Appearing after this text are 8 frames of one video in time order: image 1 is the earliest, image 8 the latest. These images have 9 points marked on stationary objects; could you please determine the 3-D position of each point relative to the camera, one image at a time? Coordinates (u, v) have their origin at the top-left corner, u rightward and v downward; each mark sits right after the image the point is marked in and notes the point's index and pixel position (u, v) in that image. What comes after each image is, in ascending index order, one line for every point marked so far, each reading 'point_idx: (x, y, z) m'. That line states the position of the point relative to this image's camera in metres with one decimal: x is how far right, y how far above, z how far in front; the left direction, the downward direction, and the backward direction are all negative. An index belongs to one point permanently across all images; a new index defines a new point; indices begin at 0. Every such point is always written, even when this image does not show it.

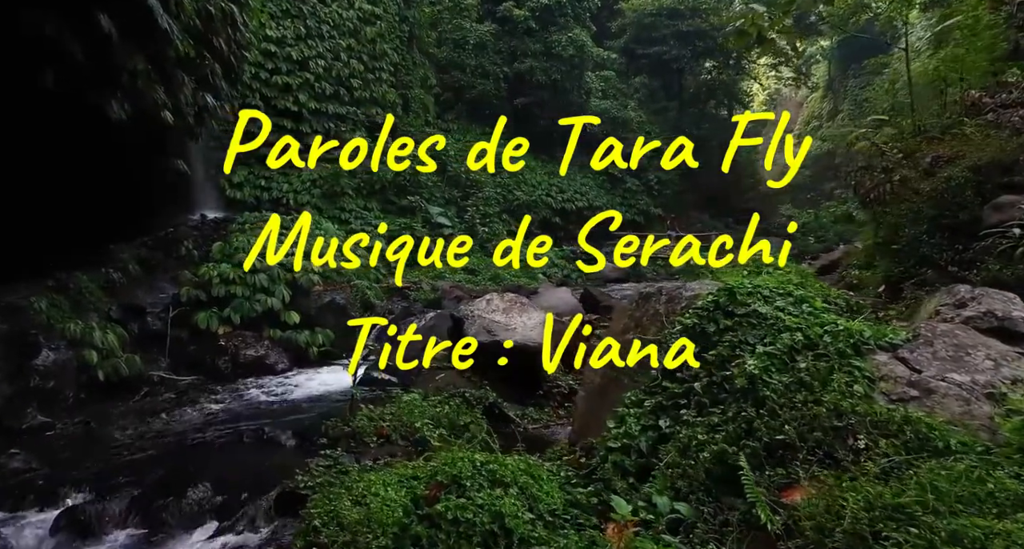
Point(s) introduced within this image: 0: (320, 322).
0: (-2.8, -0.7, +8.7) m
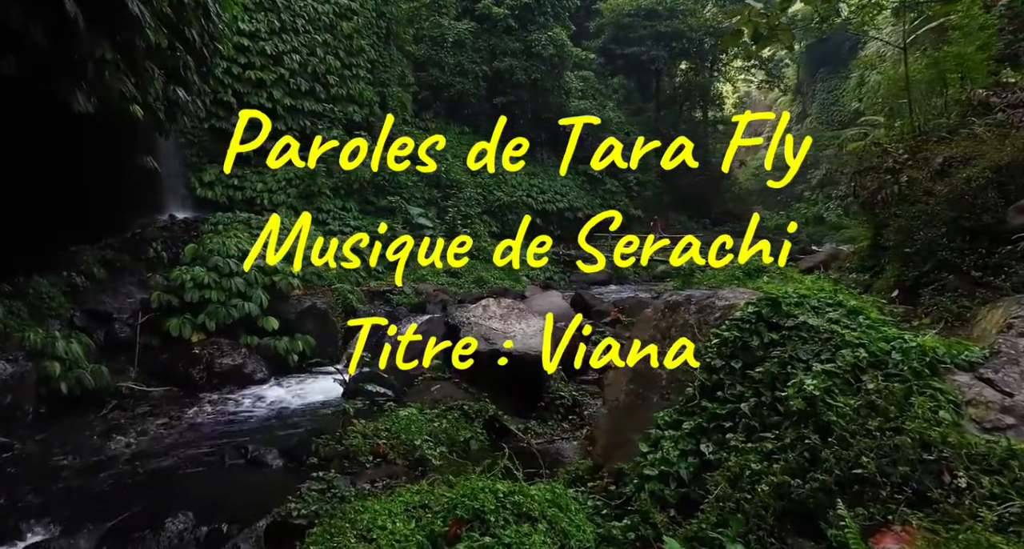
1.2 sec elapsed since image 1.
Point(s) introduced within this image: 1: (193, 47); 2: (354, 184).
0: (-3.0, -0.7, +8.3) m
1: (-4.2, +3.0, +7.7) m
2: (-3.6, +2.1, +13.6) m
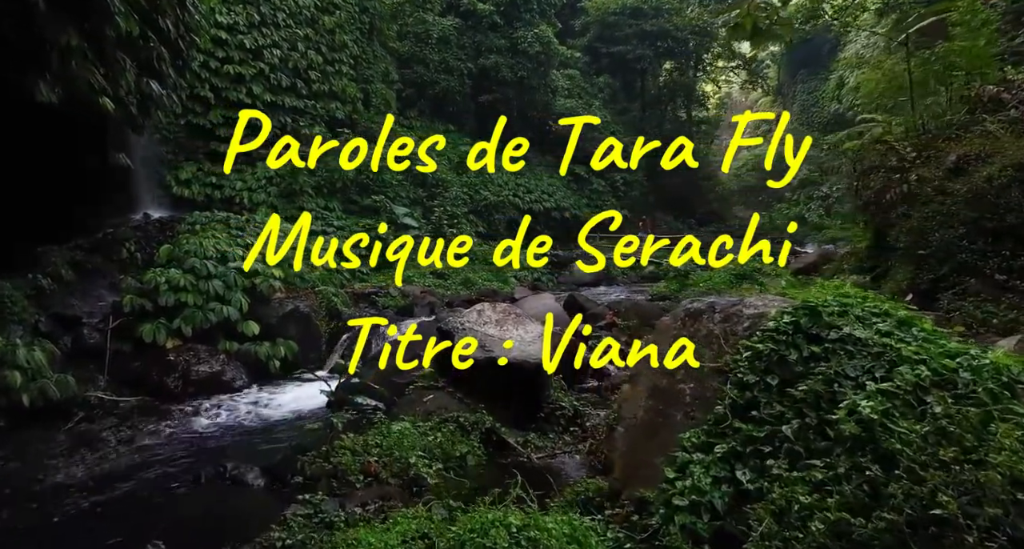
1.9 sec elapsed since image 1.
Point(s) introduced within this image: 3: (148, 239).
0: (-3.1, -0.8, +7.9) m
1: (-4.3, +2.9, +7.3) m
2: (-3.9, +2.1, +13.2) m
3: (-5.4, +0.5, +8.8) m
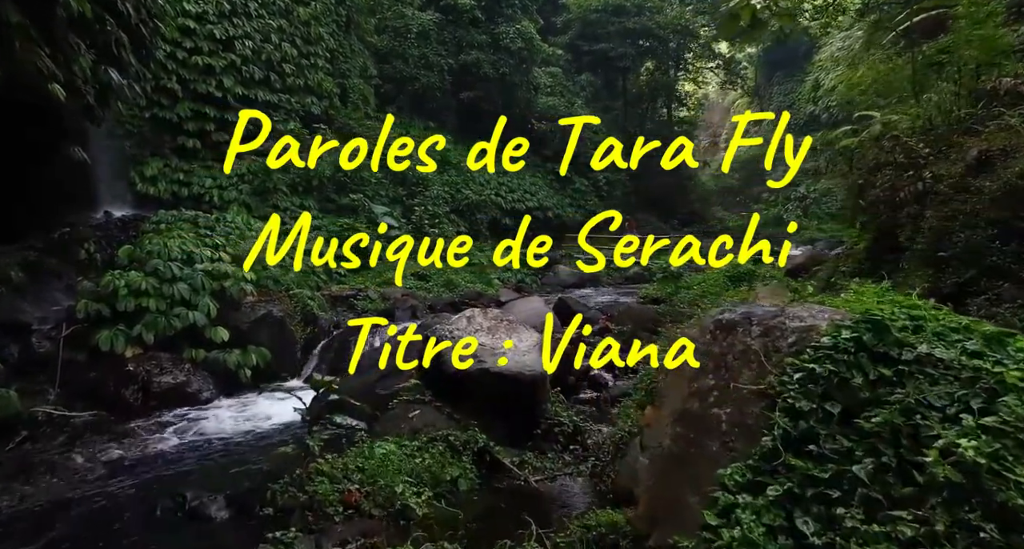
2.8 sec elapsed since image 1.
0: (-3.2, -0.8, +7.4) m
1: (-4.4, +2.9, +6.8) m
2: (-4.2, +2.0, +12.6) m
3: (-5.5, +0.5, +8.2) m
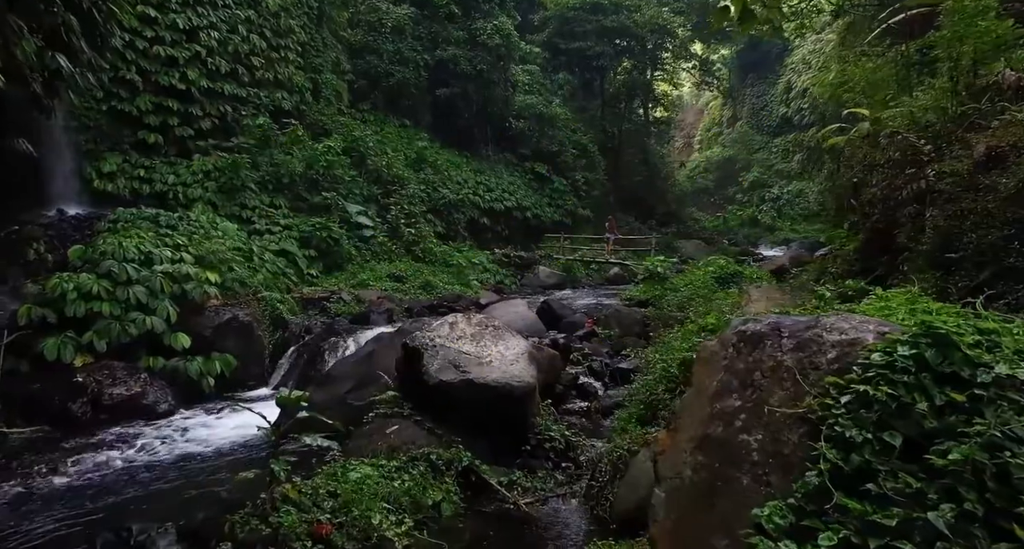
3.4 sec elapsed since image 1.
0: (-3.4, -0.8, +6.9) m
1: (-4.6, +2.9, +6.3) m
2: (-4.7, +2.0, +12.1) m
3: (-5.8, +0.5, +7.6) m
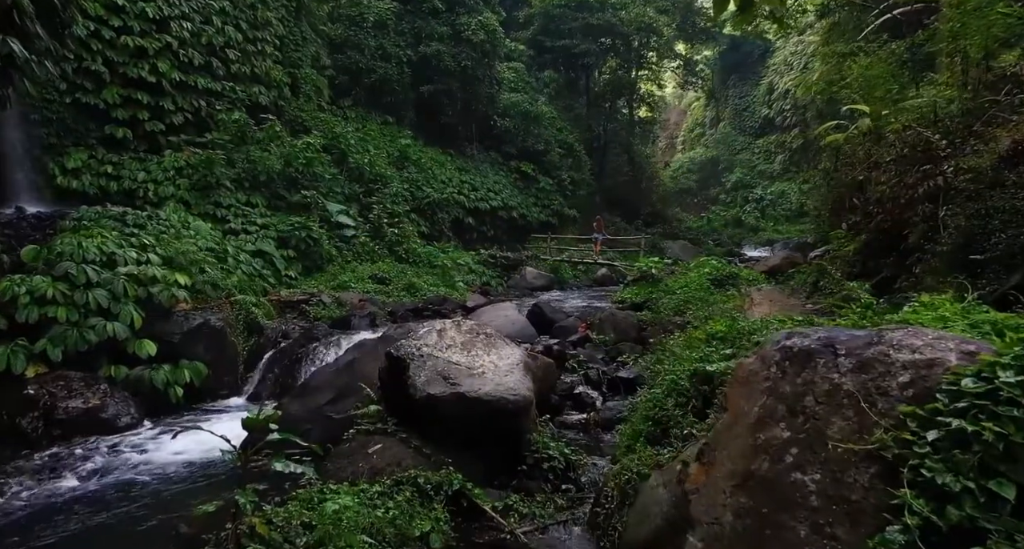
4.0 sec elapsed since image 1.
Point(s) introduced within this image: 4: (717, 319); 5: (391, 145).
0: (-3.6, -0.9, +6.5) m
1: (-4.7, +2.8, +5.8) m
2: (-4.9, +2.0, +11.6) m
3: (-5.9, +0.4, +7.1) m
4: (+1.9, -0.4, +5.4) m
5: (-3.3, +3.5, +16.1) m
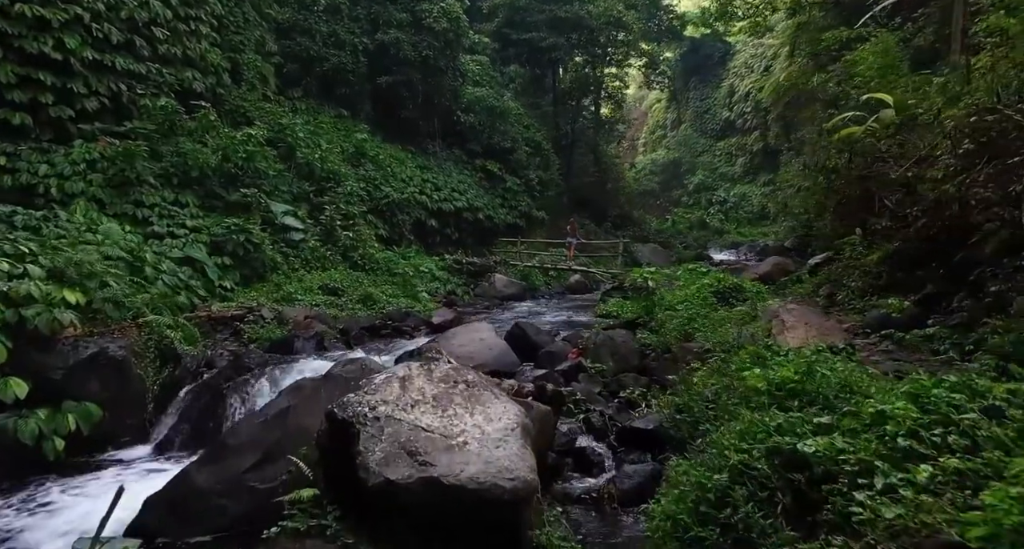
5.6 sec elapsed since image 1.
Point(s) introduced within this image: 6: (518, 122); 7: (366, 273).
0: (-3.7, -1.0, +5.1) m
1: (-4.8, +2.7, +4.3) m
2: (-5.5, +1.8, +10.1) m
3: (-6.2, +0.3, +5.5) m
4: (+1.7, -0.6, +4.3) m
5: (-4.1, +3.3, +14.7) m
6: (+0.2, +5.1, +19.8) m
7: (-2.8, 0.0, +11.3) m
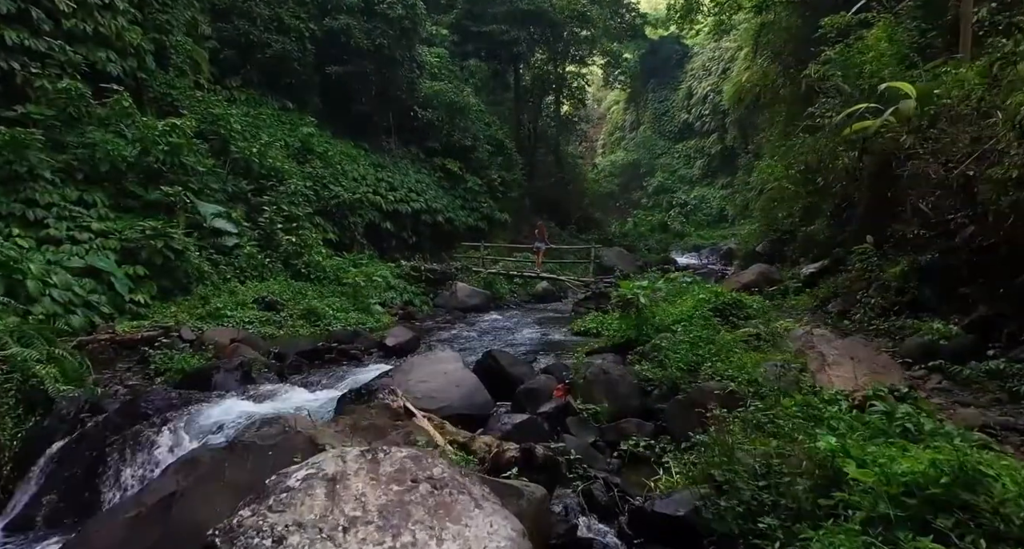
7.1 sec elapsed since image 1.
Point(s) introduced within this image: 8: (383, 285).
0: (-3.9, -1.2, +3.7) m
1: (-5.0, +2.5, +2.8) m
2: (-6.0, +1.6, +8.6) m
3: (-6.3, +0.1, +4.0) m
4: (+1.6, -0.7, +3.3) m
5: (-5.0, +3.2, +13.2) m
6: (-1.1, +4.9, +18.7) m
7: (-3.4, -0.1, +10.0) m
8: (-2.4, -0.2, +10.9) m
